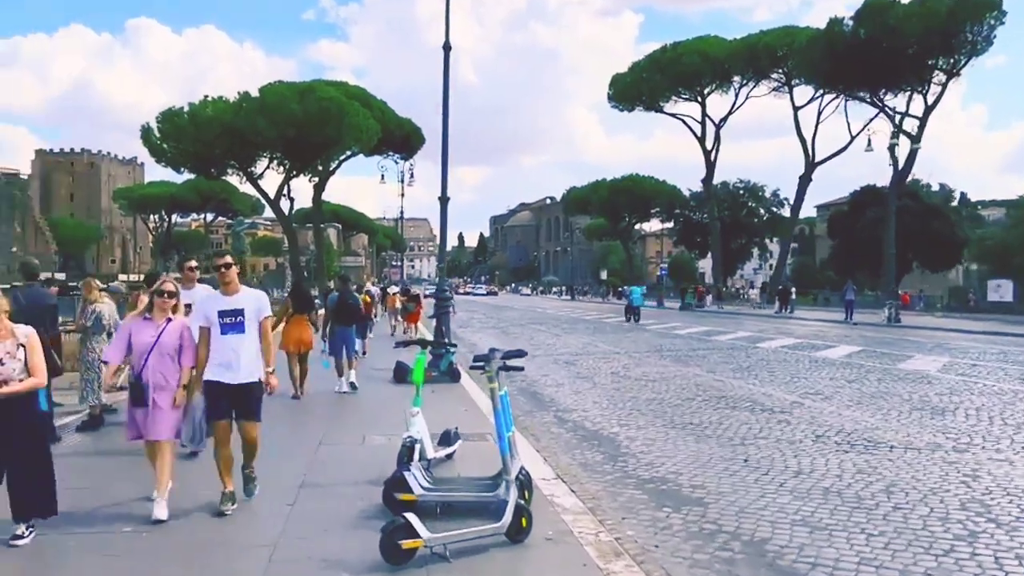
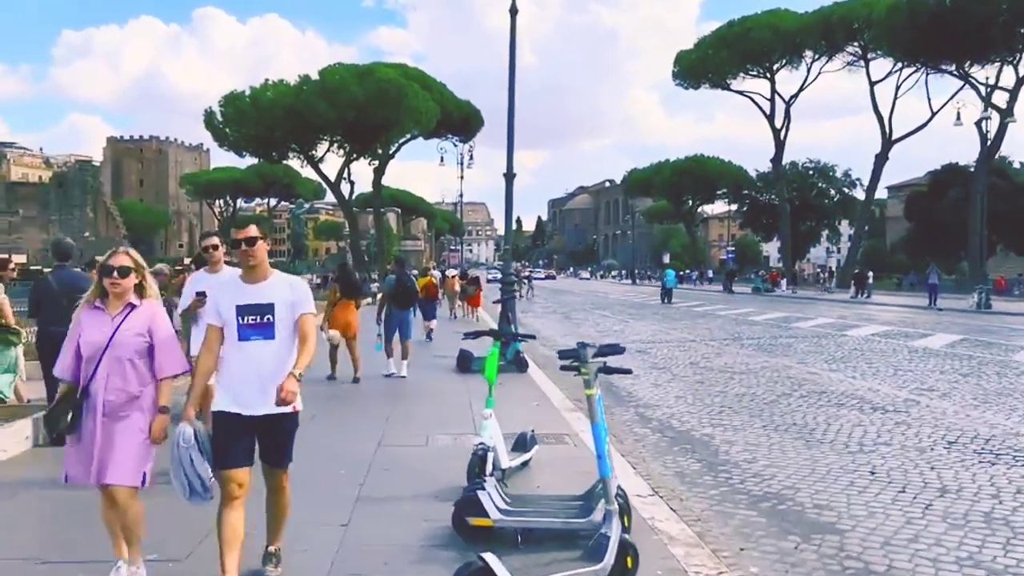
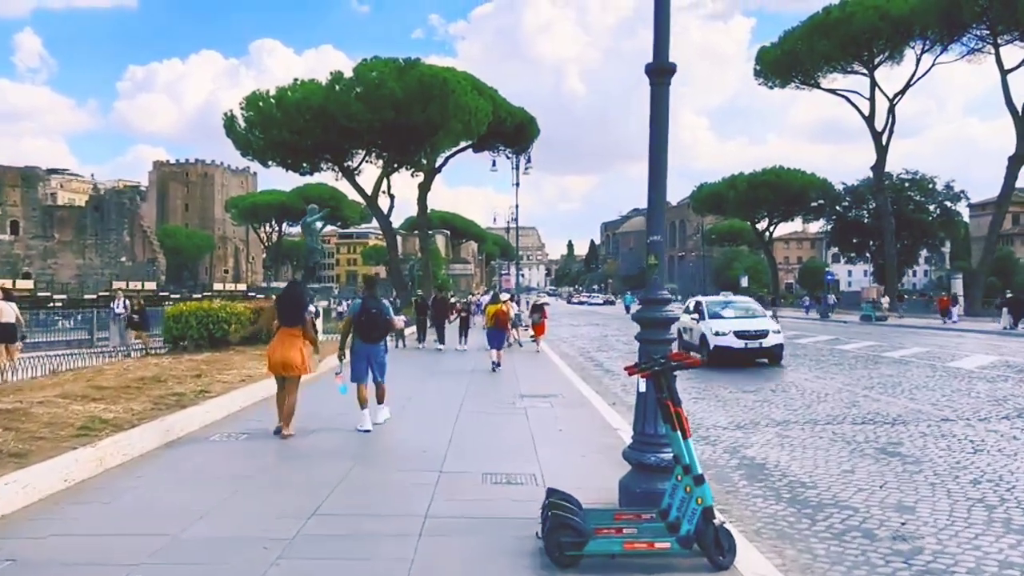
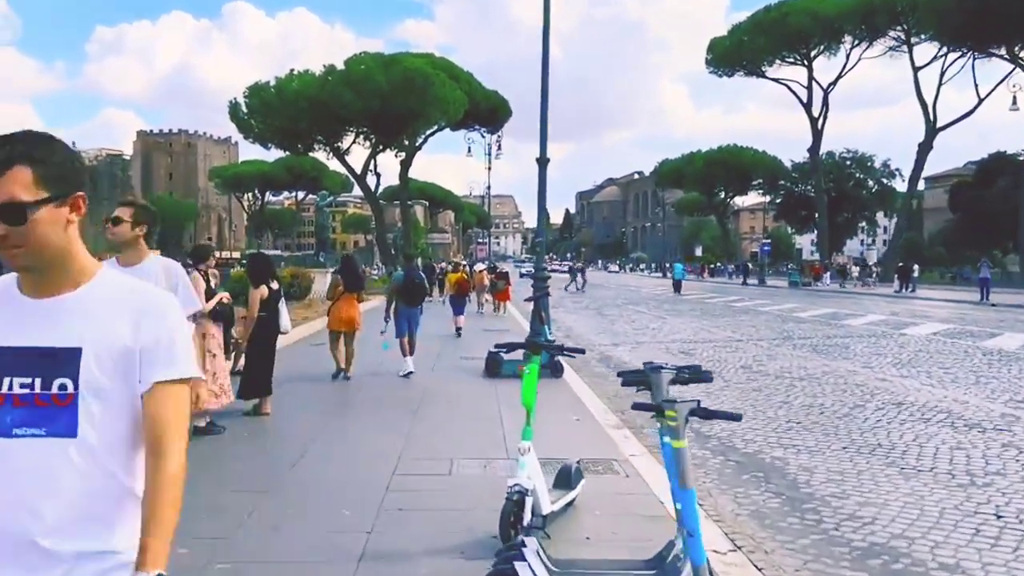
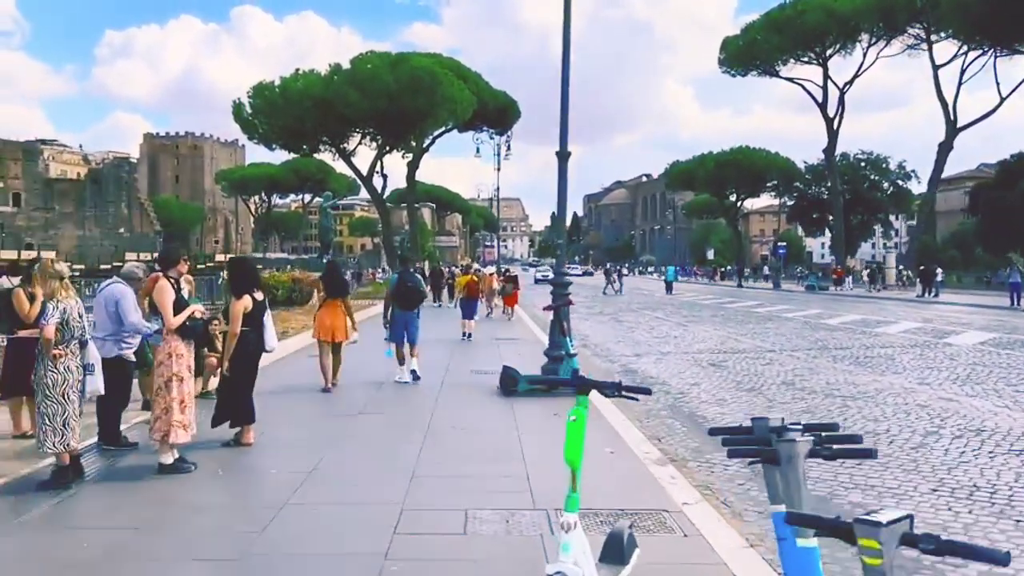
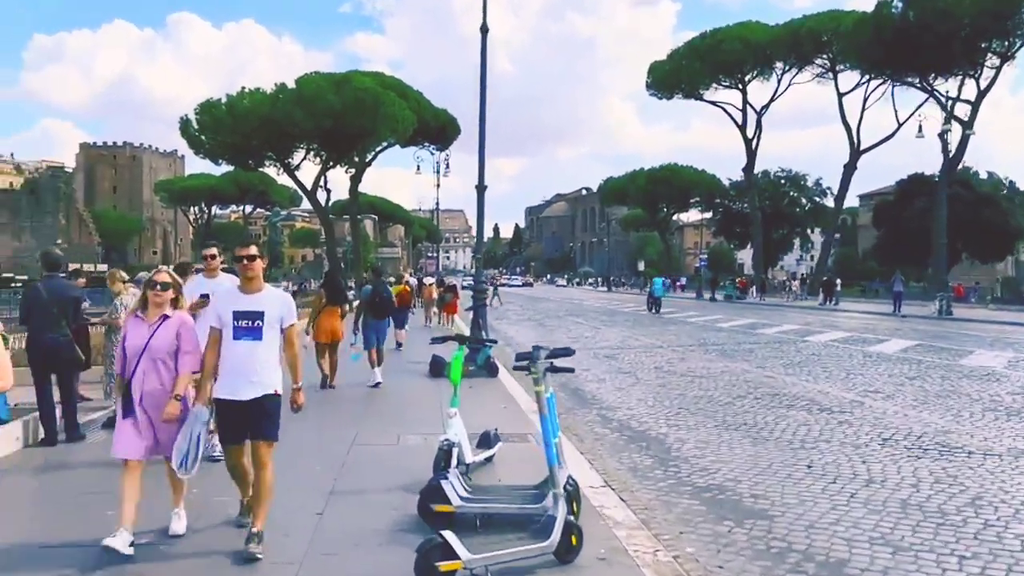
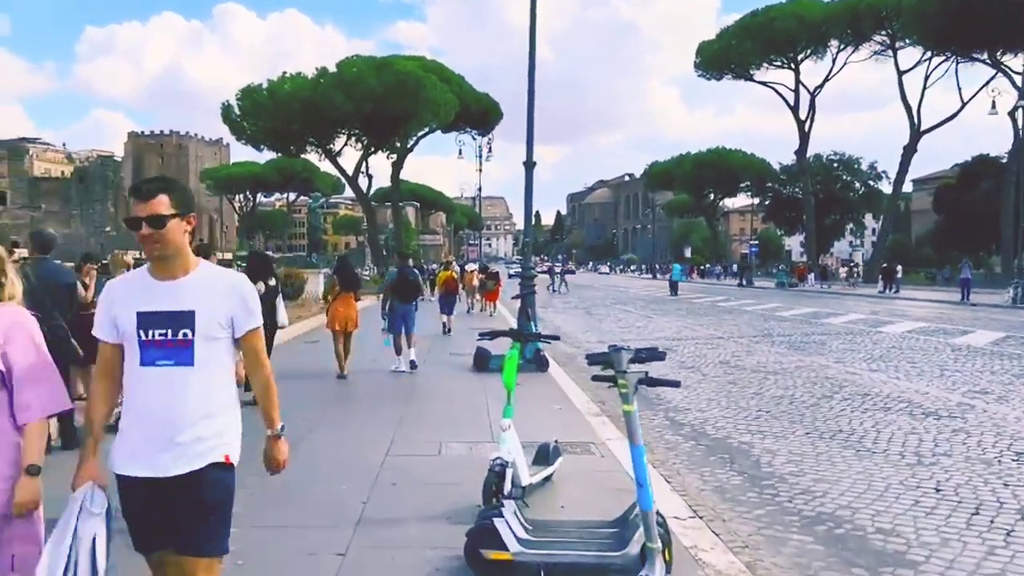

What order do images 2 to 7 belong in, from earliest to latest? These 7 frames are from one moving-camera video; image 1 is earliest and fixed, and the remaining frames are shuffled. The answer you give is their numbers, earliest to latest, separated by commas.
6, 2, 7, 4, 5, 3
